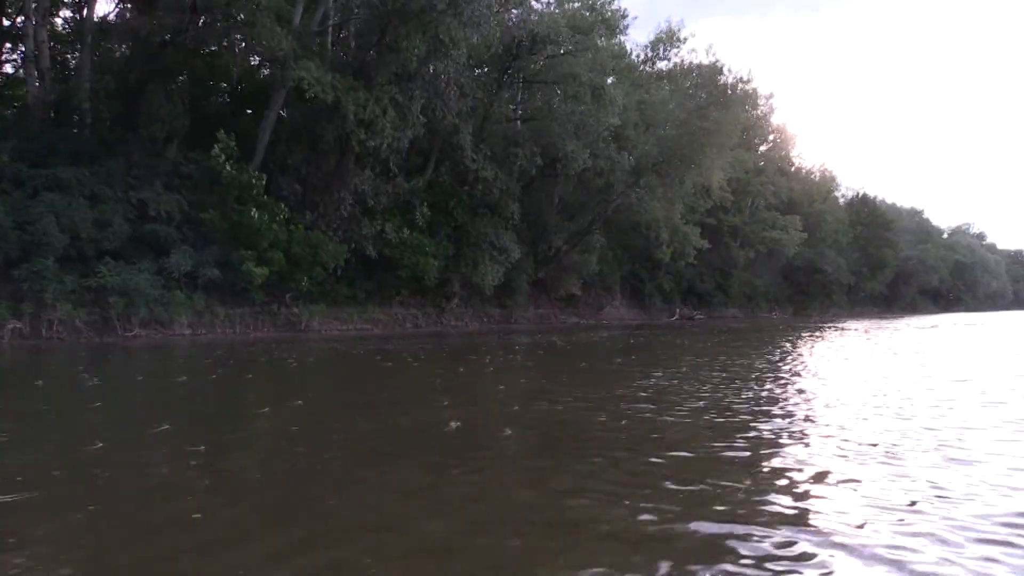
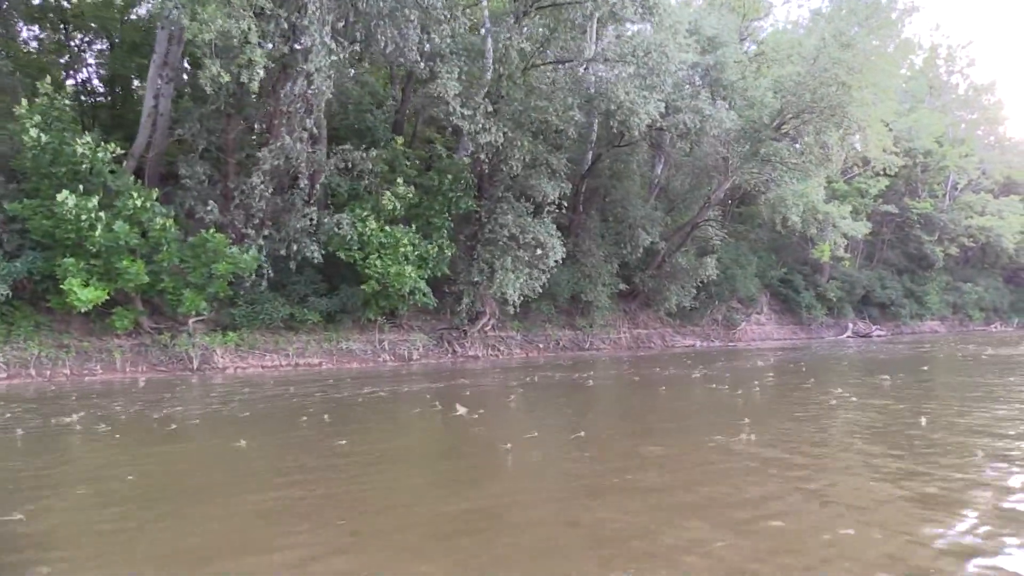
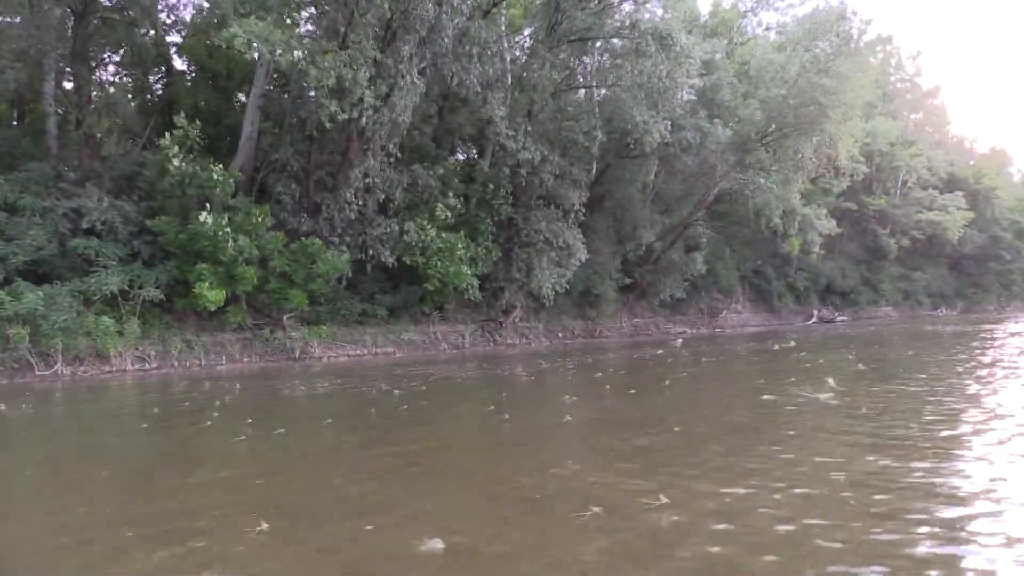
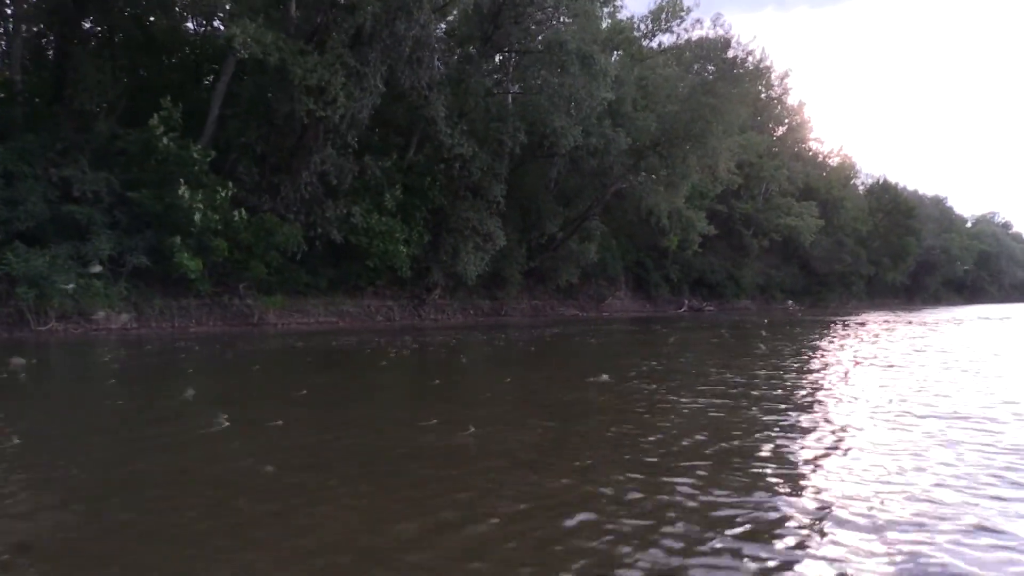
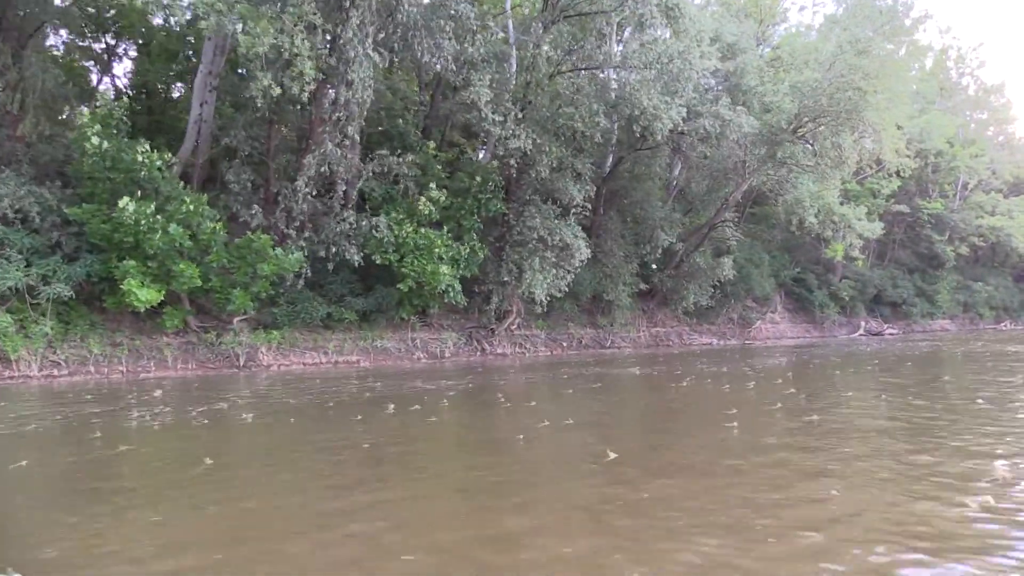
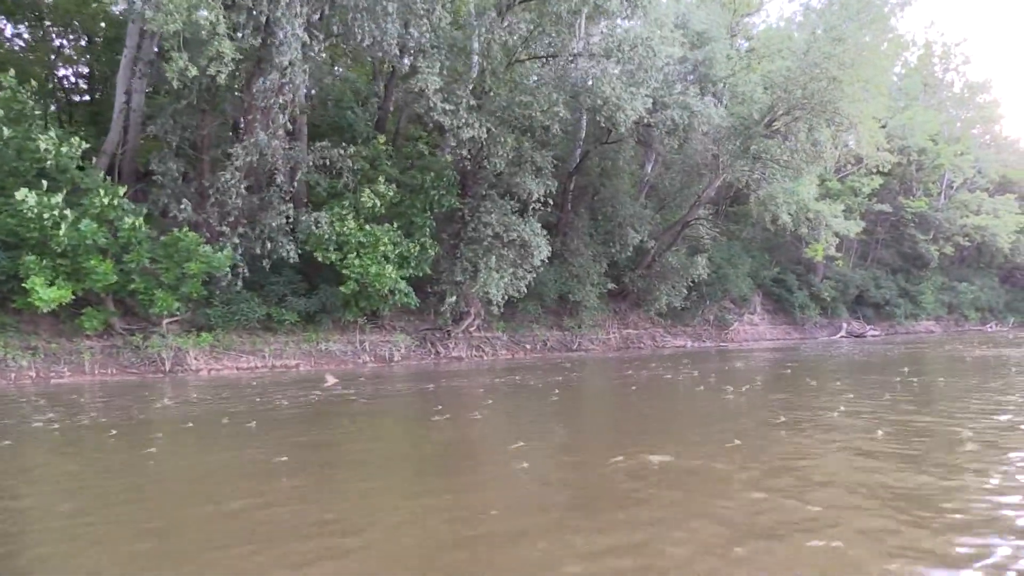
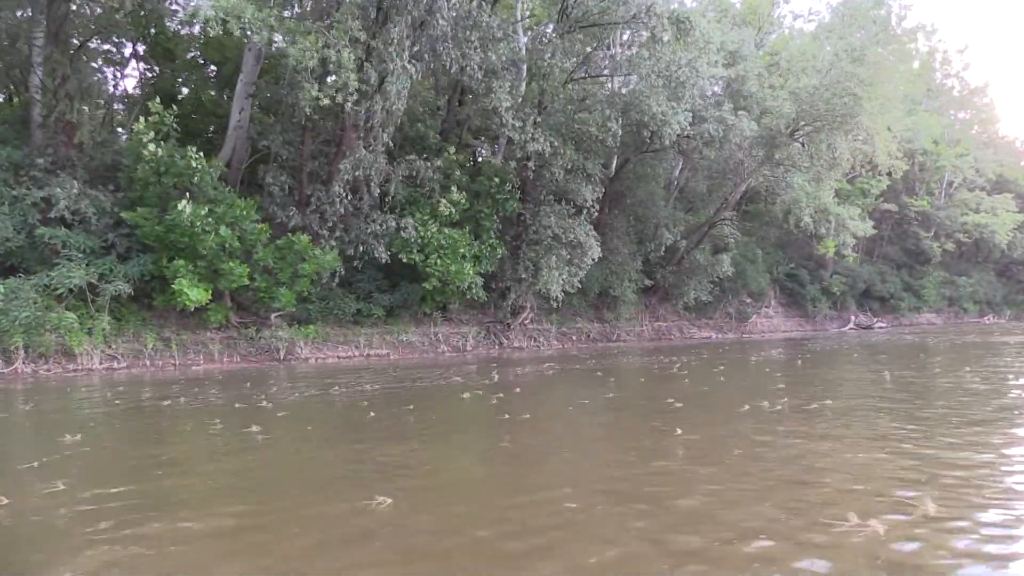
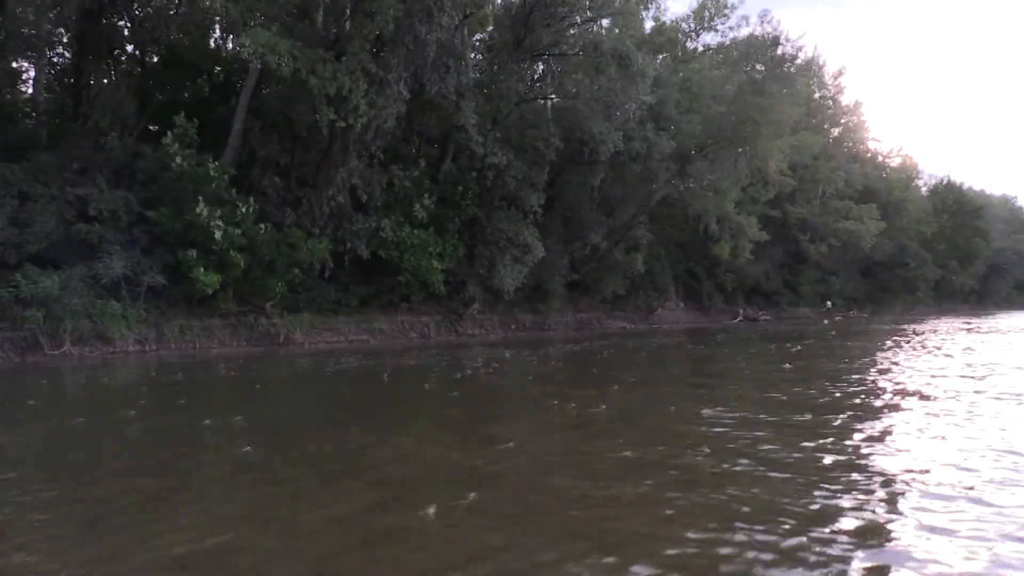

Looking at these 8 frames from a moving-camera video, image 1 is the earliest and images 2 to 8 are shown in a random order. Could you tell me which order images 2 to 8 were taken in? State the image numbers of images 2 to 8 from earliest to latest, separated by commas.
4, 8, 3, 7, 5, 2, 6
